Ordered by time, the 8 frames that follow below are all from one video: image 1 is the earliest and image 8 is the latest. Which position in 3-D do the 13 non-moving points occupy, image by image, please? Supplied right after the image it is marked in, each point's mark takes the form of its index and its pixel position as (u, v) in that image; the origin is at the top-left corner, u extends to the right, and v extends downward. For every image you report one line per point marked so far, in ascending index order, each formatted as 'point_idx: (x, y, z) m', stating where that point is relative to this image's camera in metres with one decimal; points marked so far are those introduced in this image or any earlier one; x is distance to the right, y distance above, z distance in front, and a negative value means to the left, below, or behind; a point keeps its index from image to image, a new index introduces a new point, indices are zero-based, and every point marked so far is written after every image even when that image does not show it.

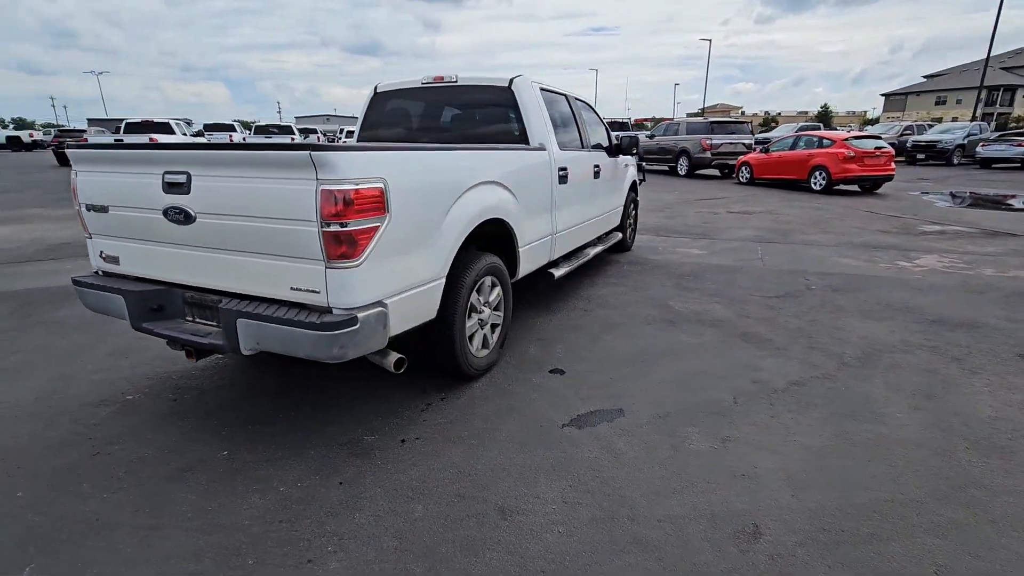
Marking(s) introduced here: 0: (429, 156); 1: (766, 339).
0: (-0.5, +0.8, +3.2) m
1: (+2.2, -0.5, +4.6) m
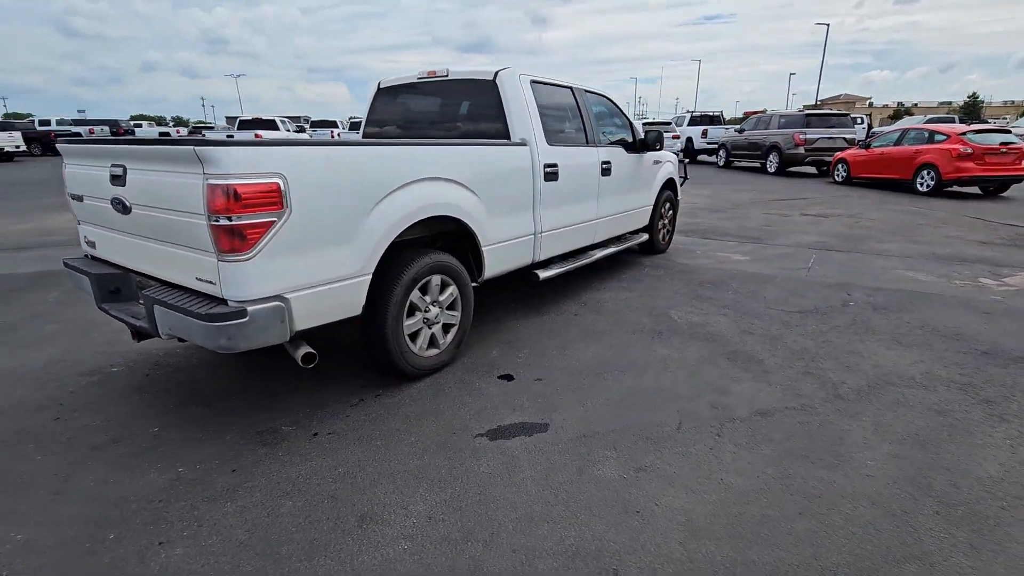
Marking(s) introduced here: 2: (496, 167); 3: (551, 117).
0: (-1.0, +0.8, +3.1) m
1: (+1.9, -0.6, +4.1) m
2: (-0.1, +1.0, +4.2) m
3: (+0.4, +1.6, +5.0) m
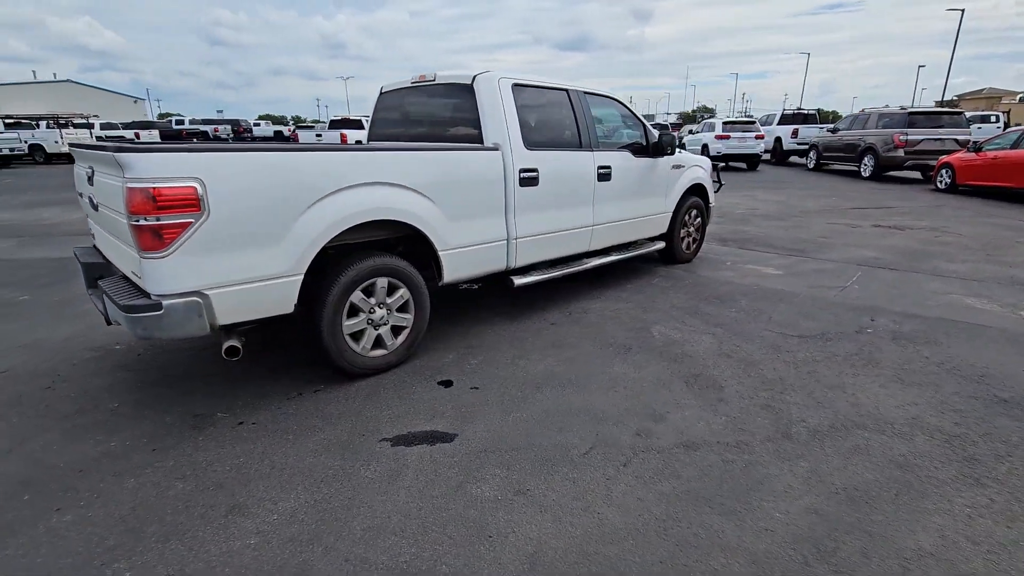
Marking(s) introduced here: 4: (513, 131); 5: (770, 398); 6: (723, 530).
0: (-1.5, +0.8, +3.3) m
1: (+1.5, -0.7, +3.7) m
2: (-0.5, +0.9, +4.2) m
3: (+0.2, +1.6, +4.9) m
4: (0.0, +1.4, +4.6) m
5: (+1.8, -0.8, +3.6) m
6: (+1.0, -1.1, +2.4) m
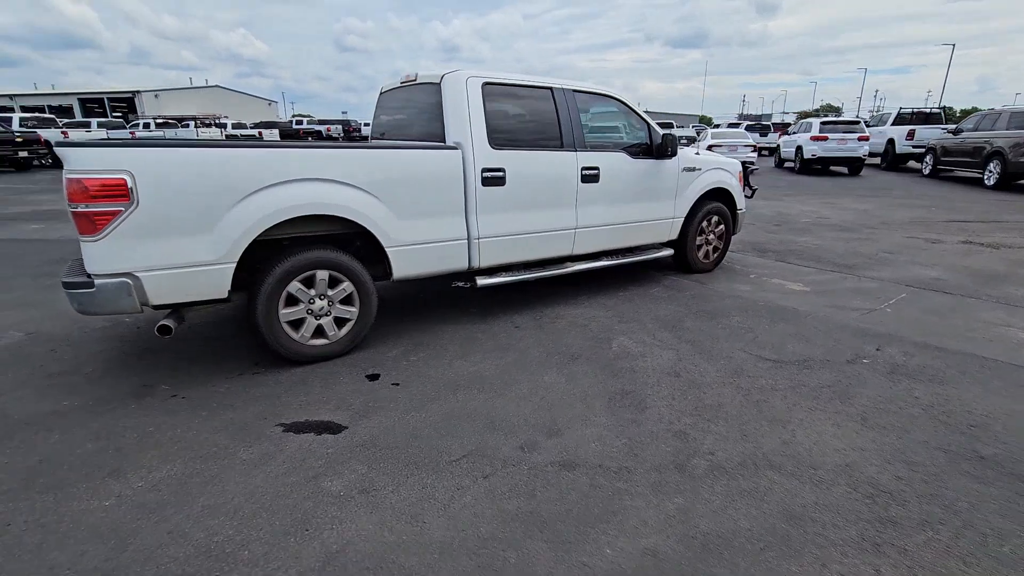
0: (-2.0, +0.9, +3.5) m
1: (+0.8, -0.8, +3.5) m
2: (-0.9, +1.0, +4.3) m
3: (0.0, +1.6, +4.8) m
4: (-0.3, +1.4, +4.6) m
5: (+1.1, -0.9, +3.3) m
6: (+0.1, -1.2, +2.3) m
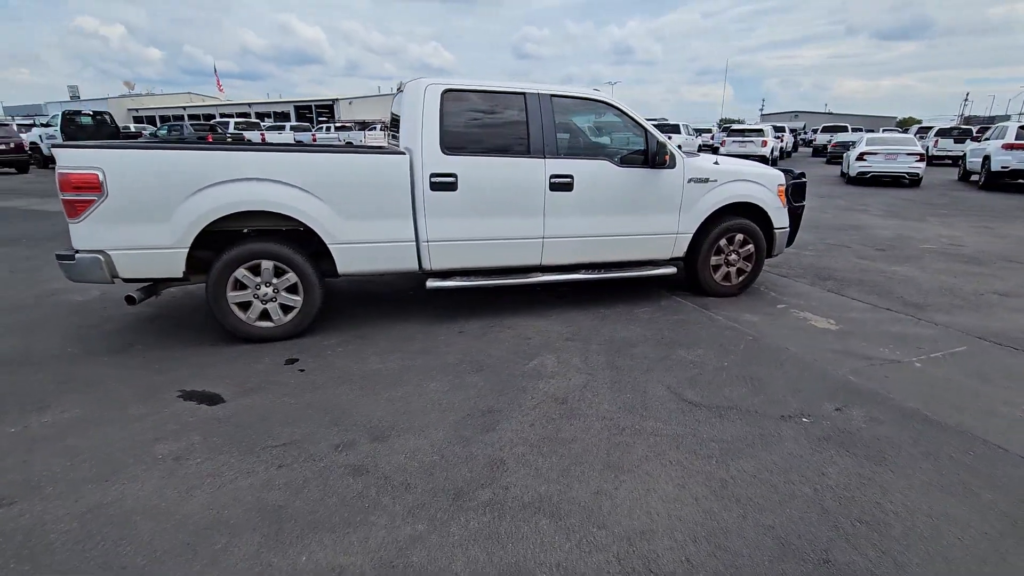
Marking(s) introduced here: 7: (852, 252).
0: (-2.7, +1.1, +4.2) m
1: (-0.2, -0.9, +3.3) m
2: (-1.4, +1.0, +4.5) m
3: (-0.4, +1.5, +4.8) m
4: (-0.8, +1.4, +4.7) m
5: (0.0, -1.0, +3.0) m
6: (-1.2, -1.2, +2.4) m
7: (+5.3, +0.6, +8.2) m
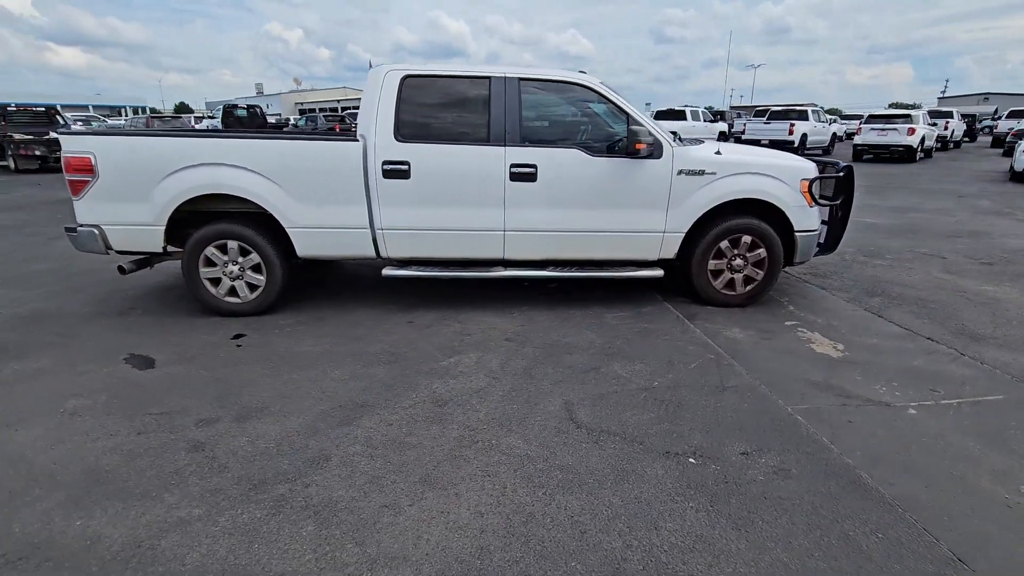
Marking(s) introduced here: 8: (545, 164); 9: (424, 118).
0: (-3.2, +1.3, +4.6) m
1: (-1.0, -0.8, +3.2) m
2: (-1.8, +1.2, +4.7) m
3: (-0.8, +1.6, +4.7) m
4: (-1.2, +1.5, +4.7) m
5: (-0.9, -0.9, +2.9) m
6: (-2.3, -1.1, +2.6) m
7: (+5.5, +0.3, +6.7) m
8: (+0.3, +1.1, +4.7) m
9: (-0.8, +1.5, +4.7) m
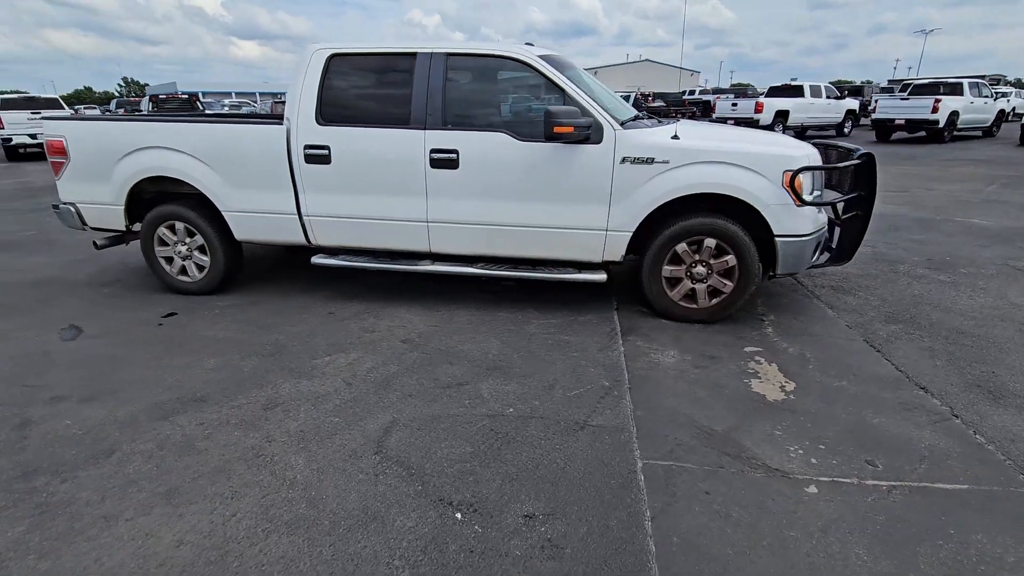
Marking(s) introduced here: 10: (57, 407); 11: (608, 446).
0: (-3.8, +1.5, +4.9) m
1: (-2.1, -0.8, +3.2) m
2: (-2.5, +1.3, +4.7) m
3: (-1.4, +1.7, +4.5) m
4: (-1.8, +1.6, +4.5) m
5: (-2.1, -0.9, +2.8) m
6: (-3.5, -0.9, +2.8) m
7: (+5.1, 0.0, +5.1) m
8: (-0.4, +1.1, +4.3) m
9: (-1.4, +1.6, +4.5) m
10: (-2.8, -0.8, +3.3) m
11: (+0.5, -0.9, +2.8) m
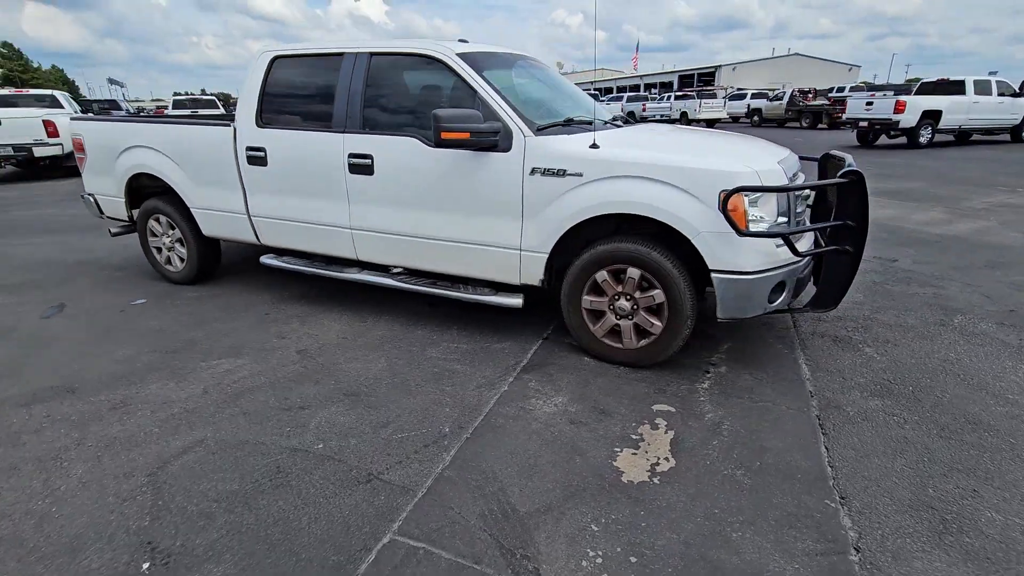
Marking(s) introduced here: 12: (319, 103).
0: (-4.2, +1.7, +5.4) m
1: (-3.1, -0.7, +3.3) m
2: (-2.9, +1.3, +4.9) m
3: (-1.9, +1.6, +4.4) m
4: (-2.3, +1.6, +4.5) m
5: (-3.1, -0.9, +3.0) m
6: (-4.5, -0.8, +3.3) m
7: (+4.4, -0.5, +3.5) m
8: (-1.0, +1.0, +4.0) m
9: (-1.9, +1.6, +4.4) m
10: (-3.8, -0.7, +3.6) m
11: (-0.6, -1.0, +2.4) m
12: (-1.6, +1.5, +4.3) m
